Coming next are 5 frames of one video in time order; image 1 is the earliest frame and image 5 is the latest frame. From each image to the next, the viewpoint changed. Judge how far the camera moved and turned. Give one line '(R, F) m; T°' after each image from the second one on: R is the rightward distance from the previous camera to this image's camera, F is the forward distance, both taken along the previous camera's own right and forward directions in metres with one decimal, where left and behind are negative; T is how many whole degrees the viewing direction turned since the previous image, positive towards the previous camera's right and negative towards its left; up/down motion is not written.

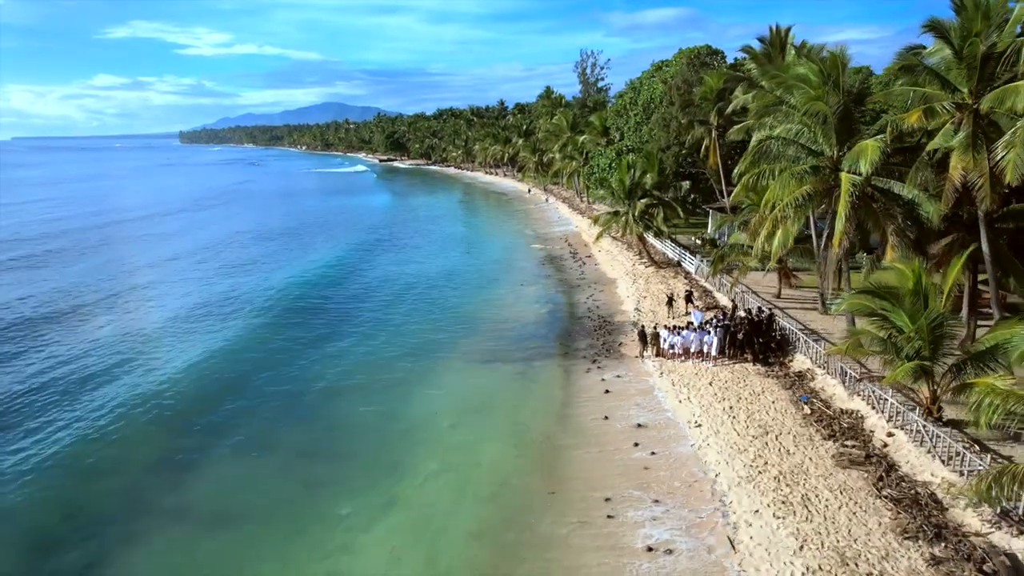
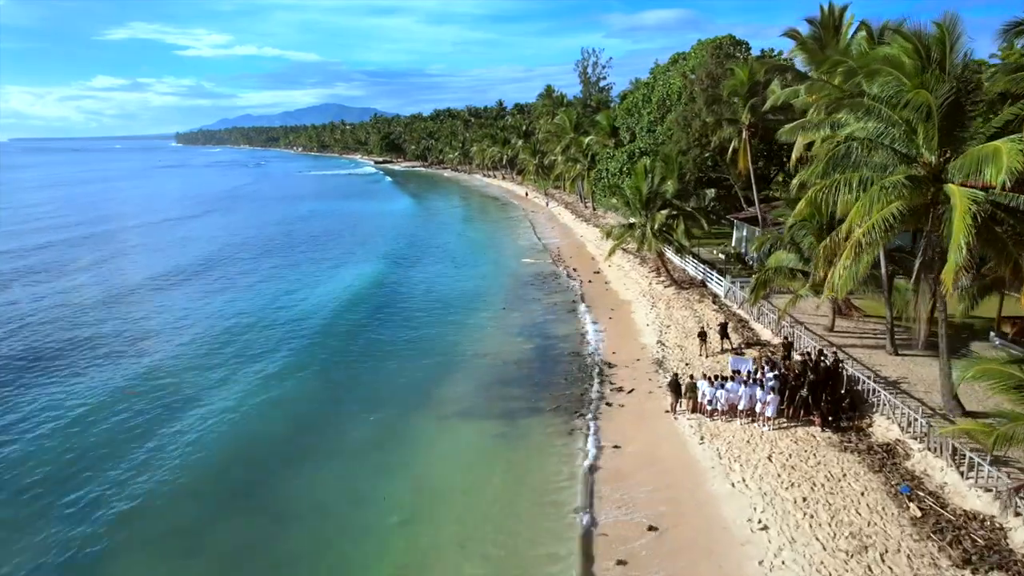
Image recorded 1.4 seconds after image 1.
(0.0, +4.4) m; 0°
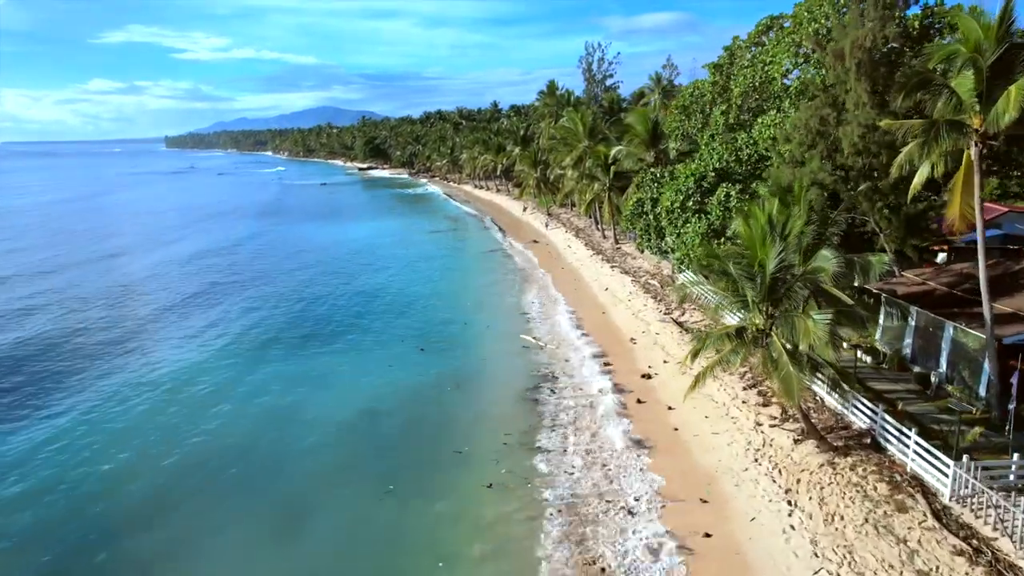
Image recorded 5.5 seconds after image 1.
(+0.2, +14.3) m; 0°
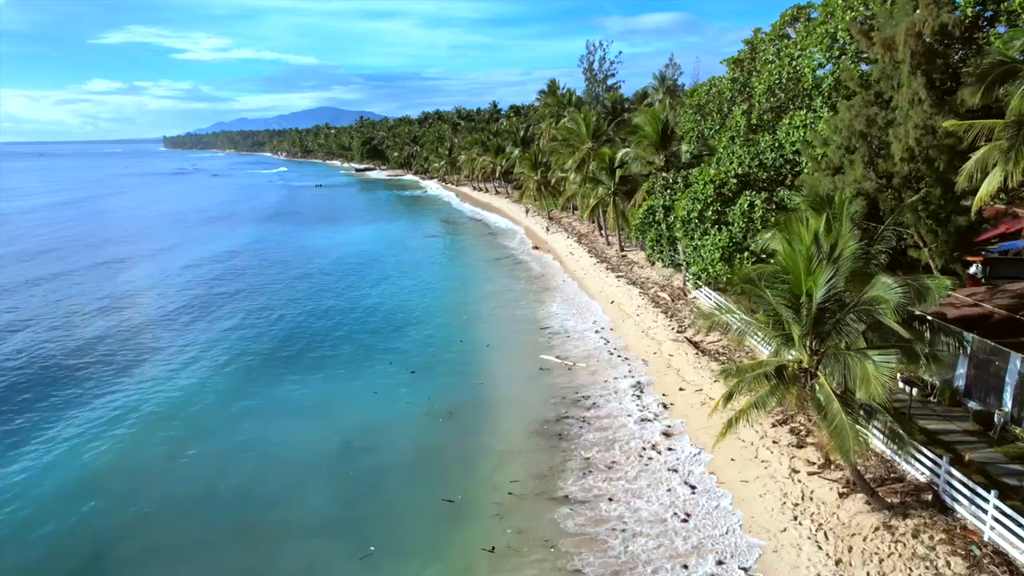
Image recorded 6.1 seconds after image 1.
(0.0, +2.3) m; 0°
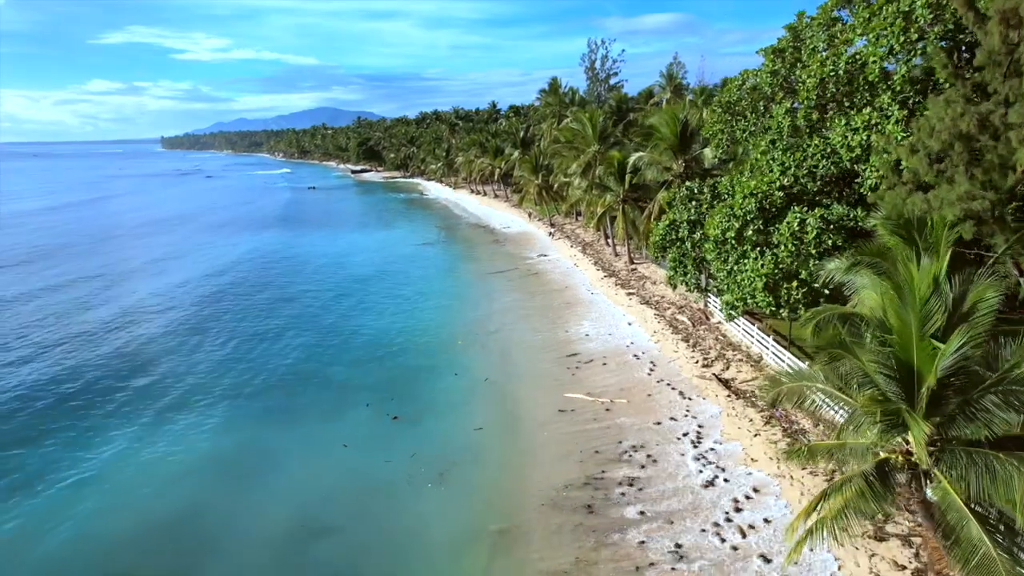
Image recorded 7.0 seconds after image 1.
(0.0, +3.6) m; 0°
